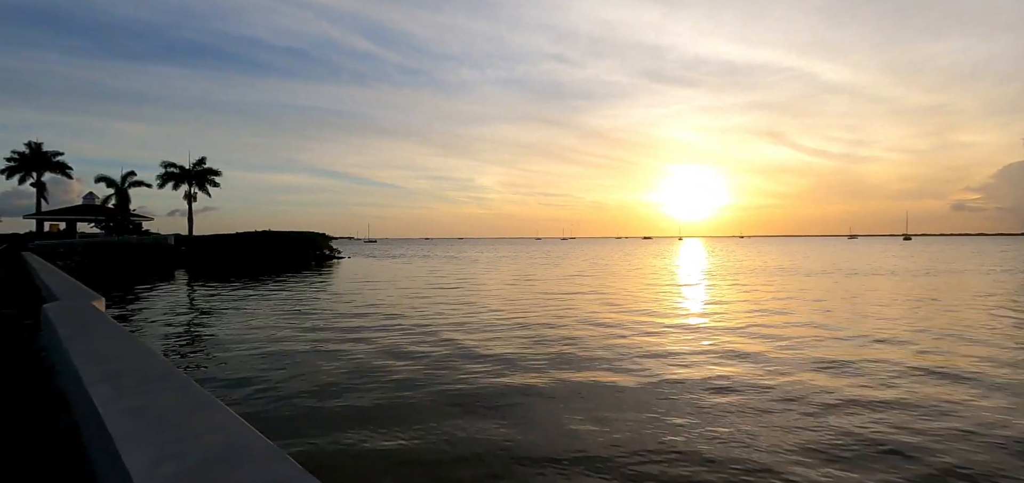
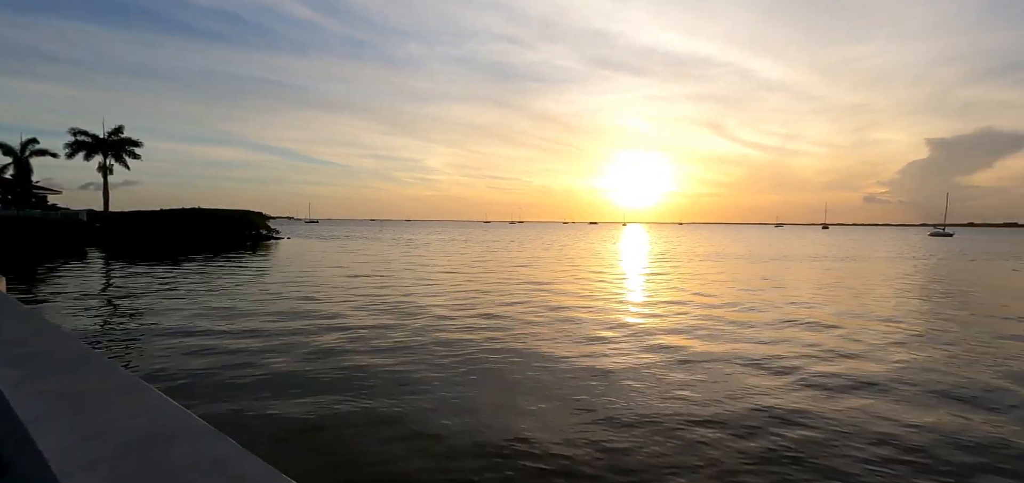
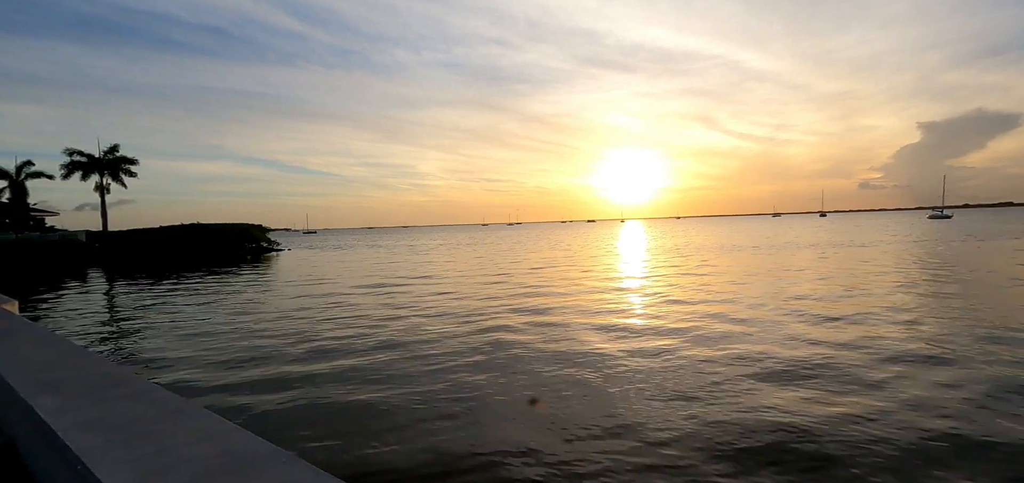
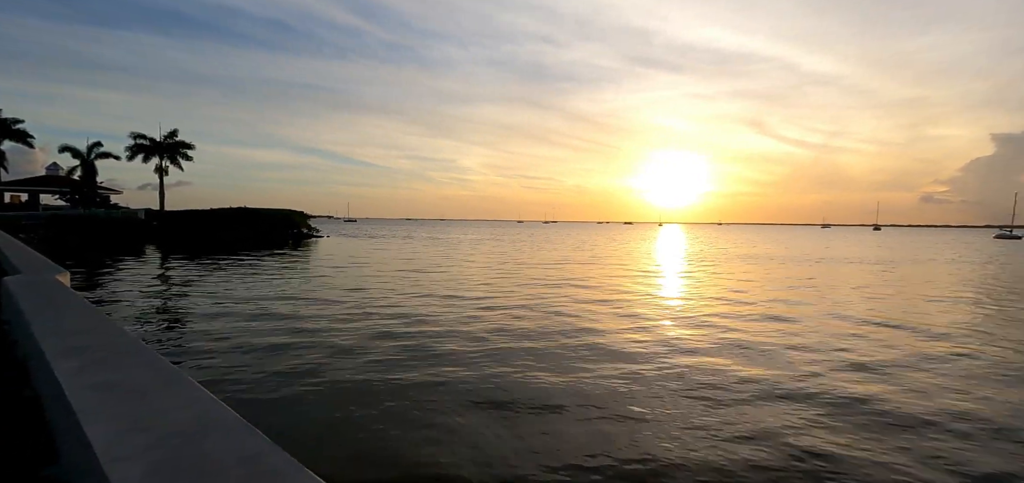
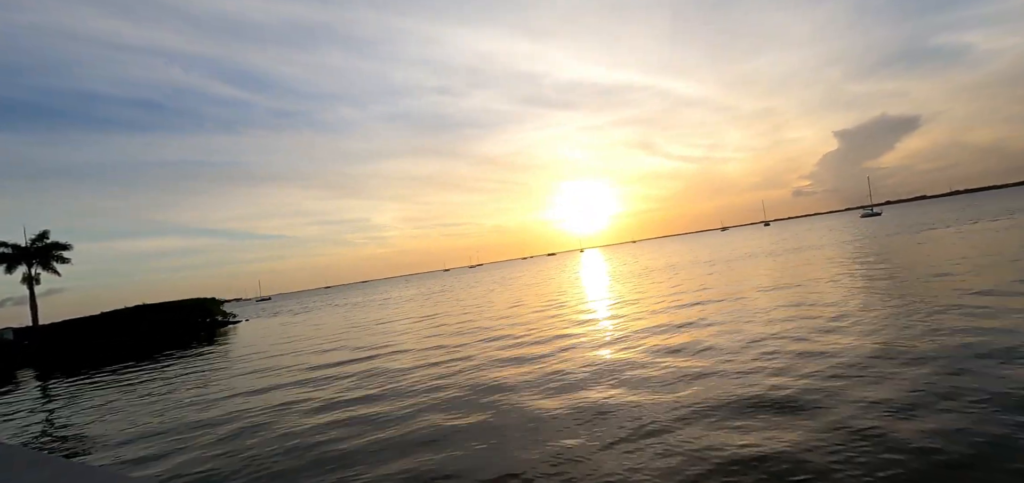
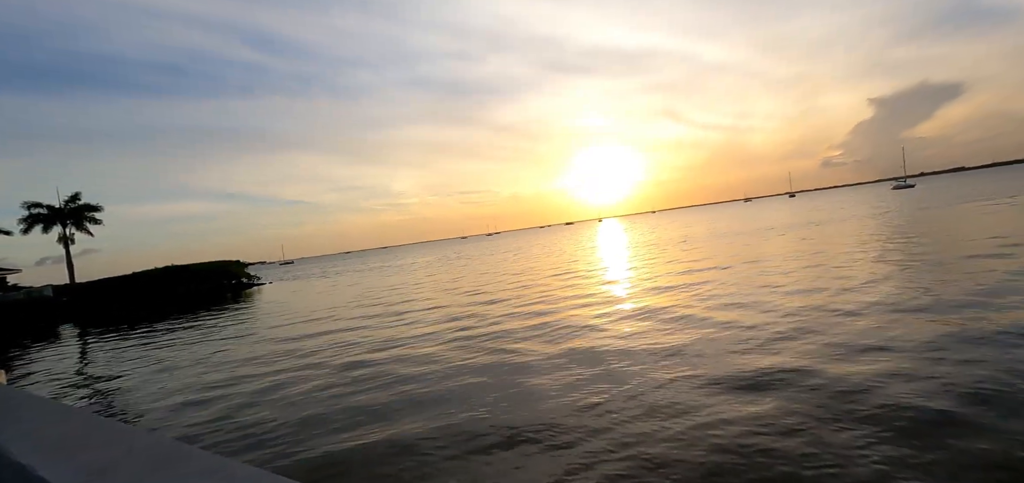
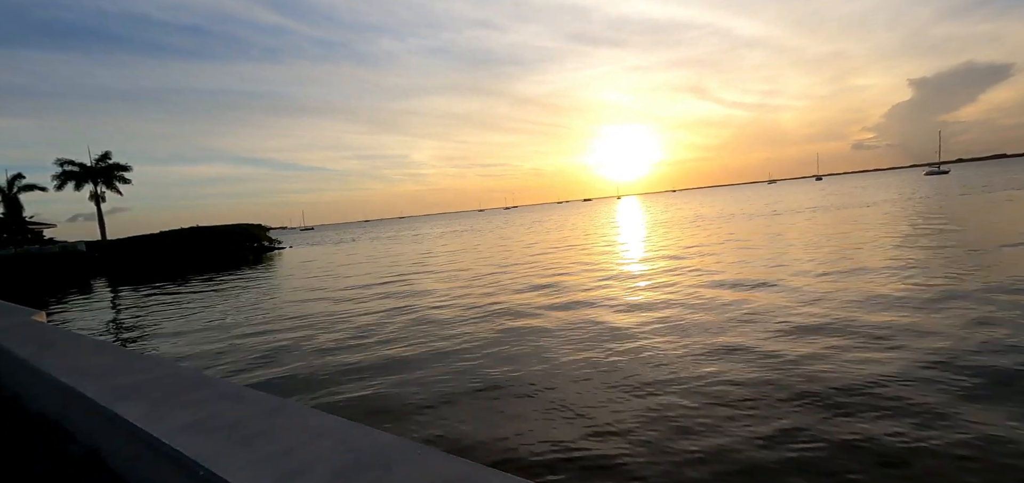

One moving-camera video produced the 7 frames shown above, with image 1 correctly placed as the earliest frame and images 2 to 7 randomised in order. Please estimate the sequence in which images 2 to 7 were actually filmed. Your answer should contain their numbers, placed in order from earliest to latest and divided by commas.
4, 2, 3, 7, 6, 5
